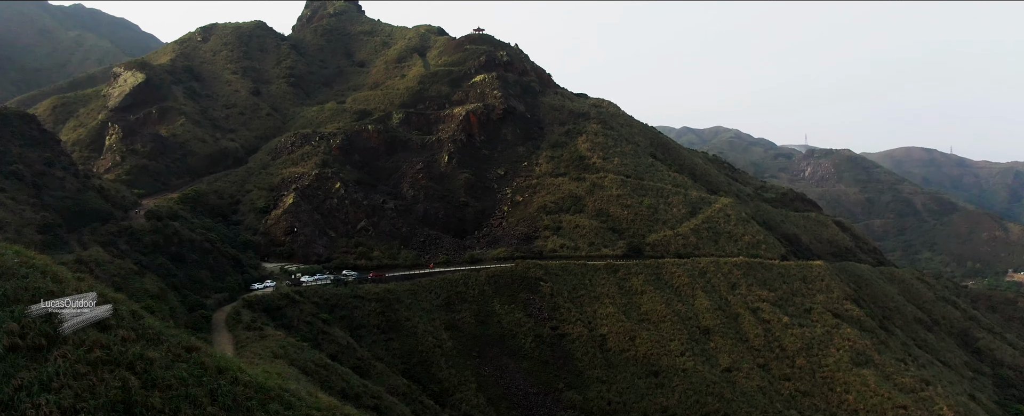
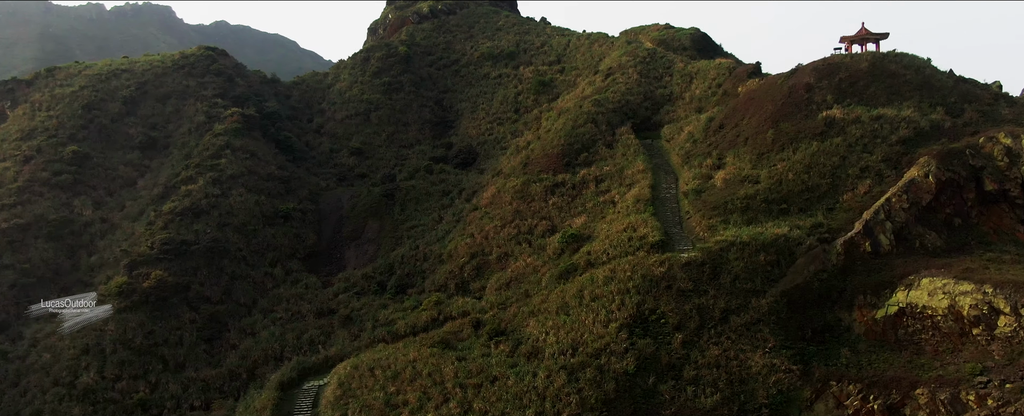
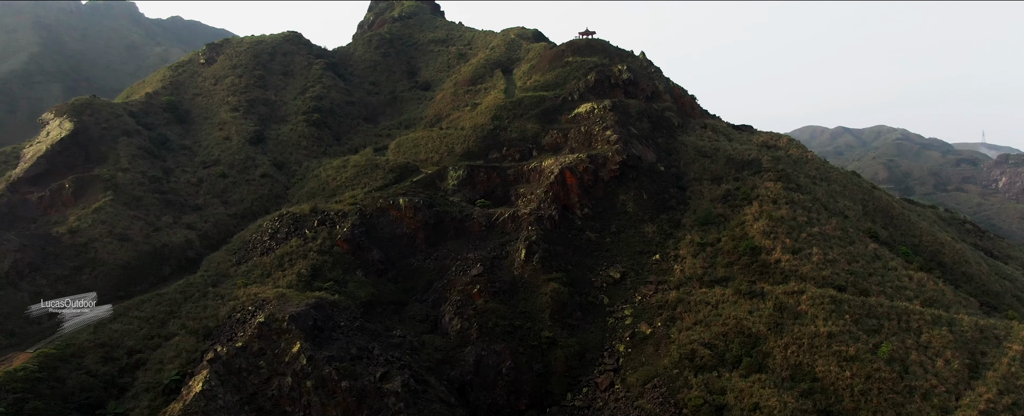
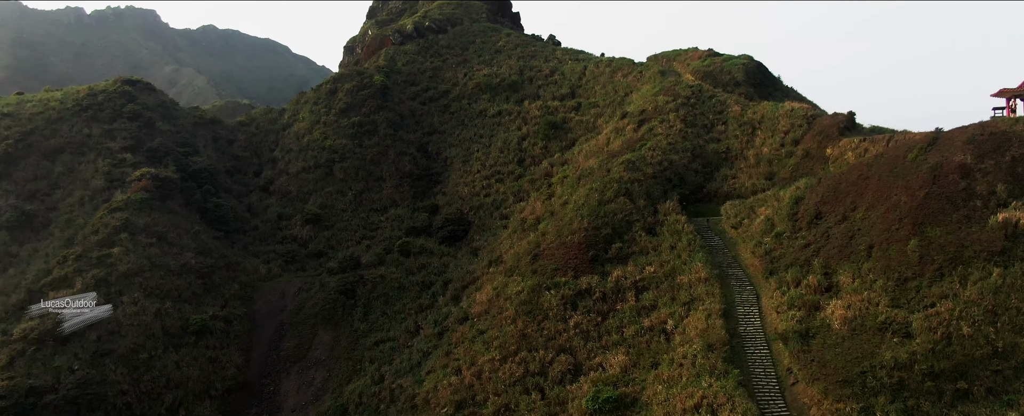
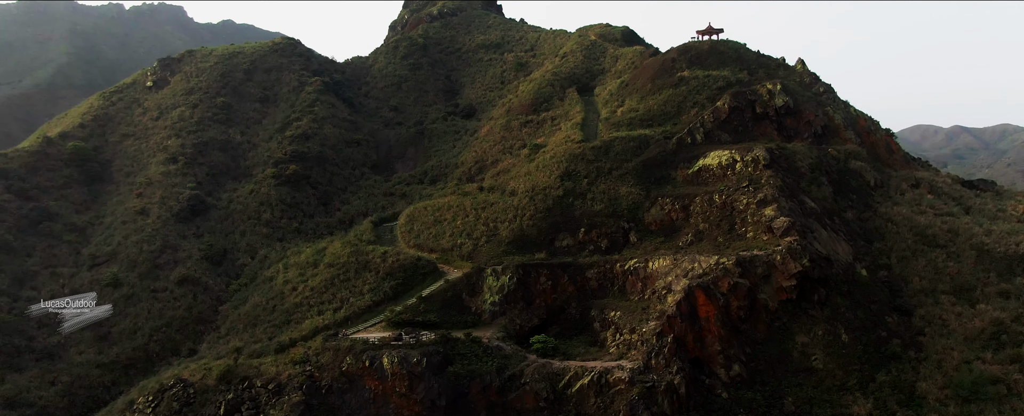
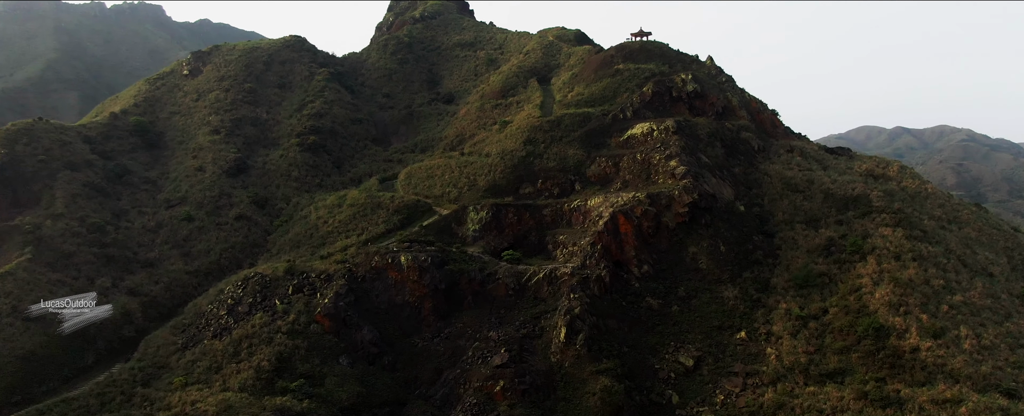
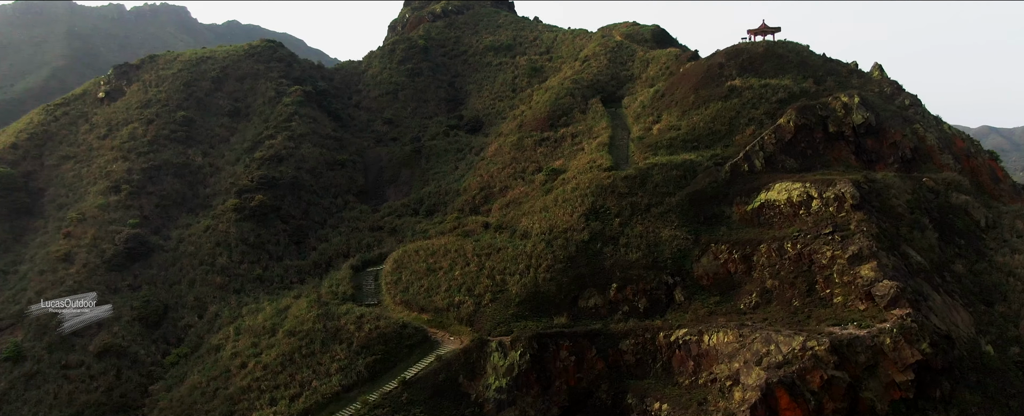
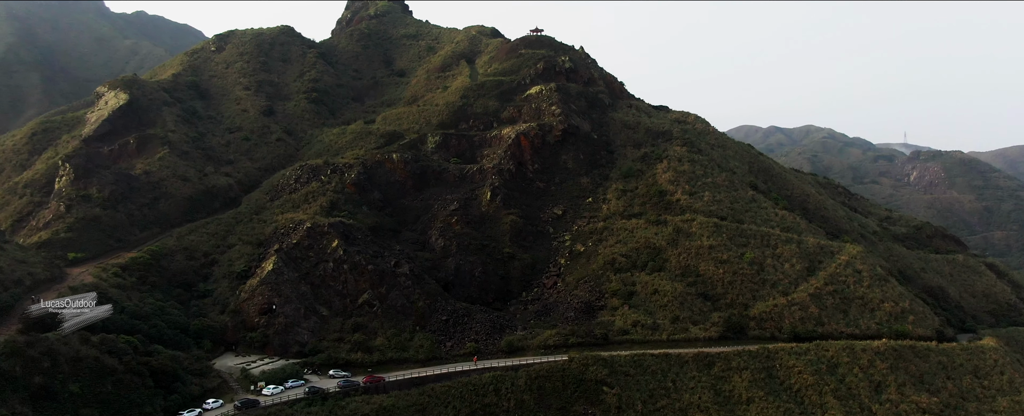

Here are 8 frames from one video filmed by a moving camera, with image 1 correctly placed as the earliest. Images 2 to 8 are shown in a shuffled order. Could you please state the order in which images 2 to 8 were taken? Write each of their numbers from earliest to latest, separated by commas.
8, 3, 6, 5, 7, 2, 4
